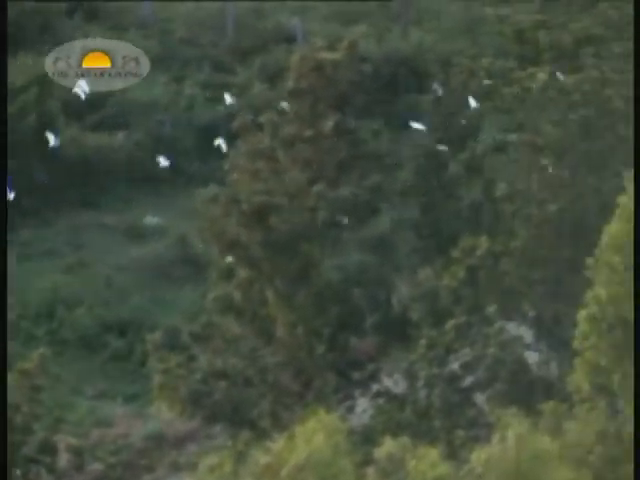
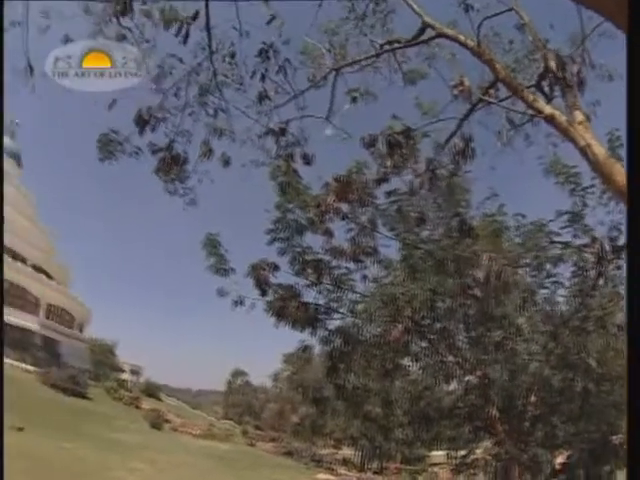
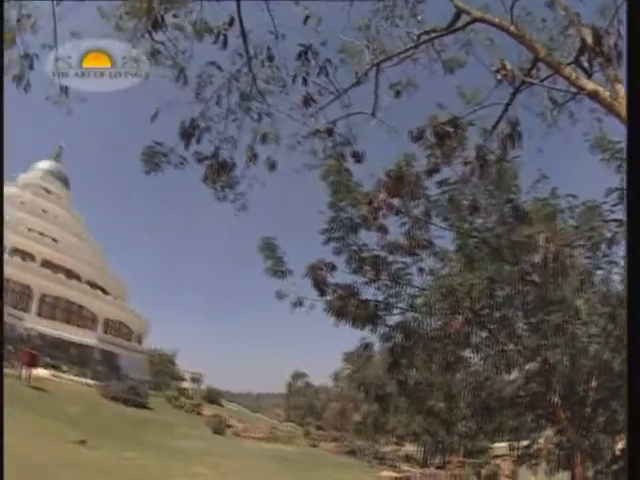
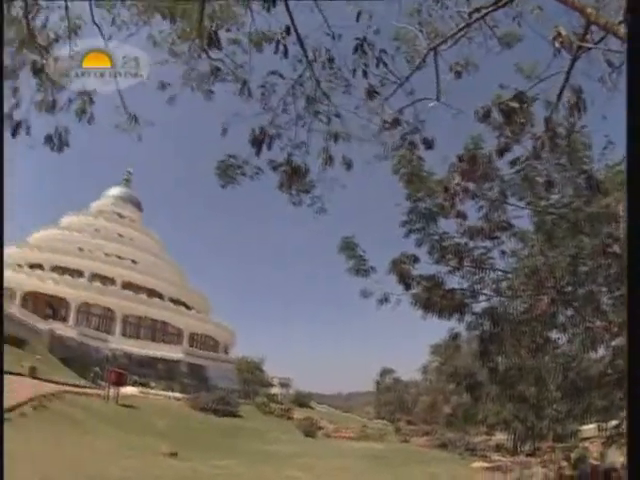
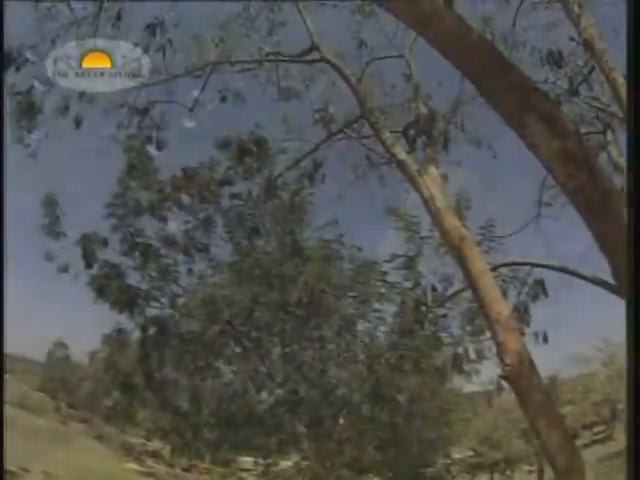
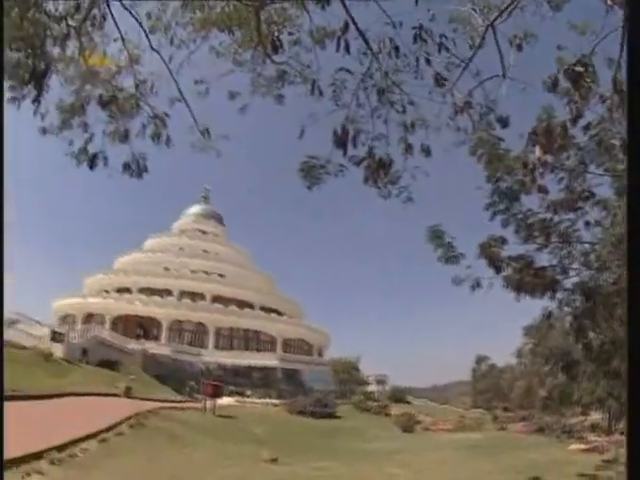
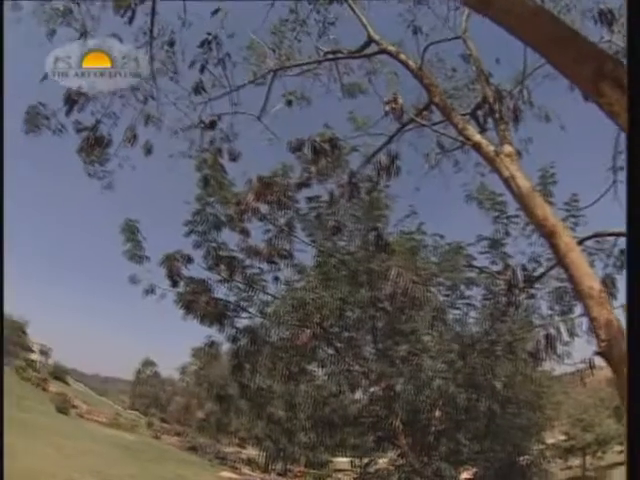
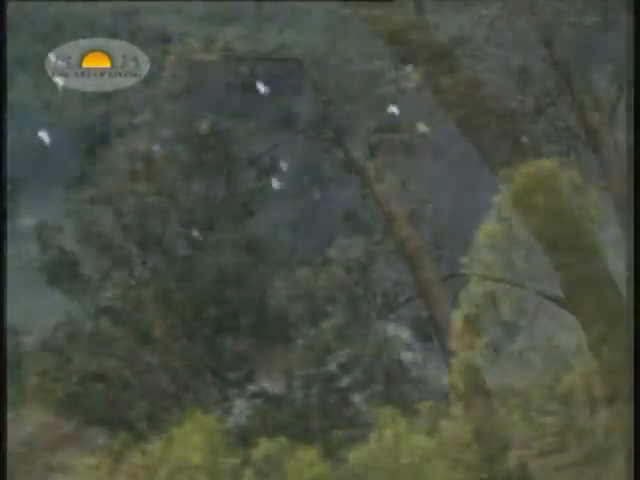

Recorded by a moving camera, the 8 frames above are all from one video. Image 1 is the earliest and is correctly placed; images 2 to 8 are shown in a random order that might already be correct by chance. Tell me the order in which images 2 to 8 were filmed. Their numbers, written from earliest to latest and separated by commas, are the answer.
8, 5, 7, 2, 3, 4, 6
